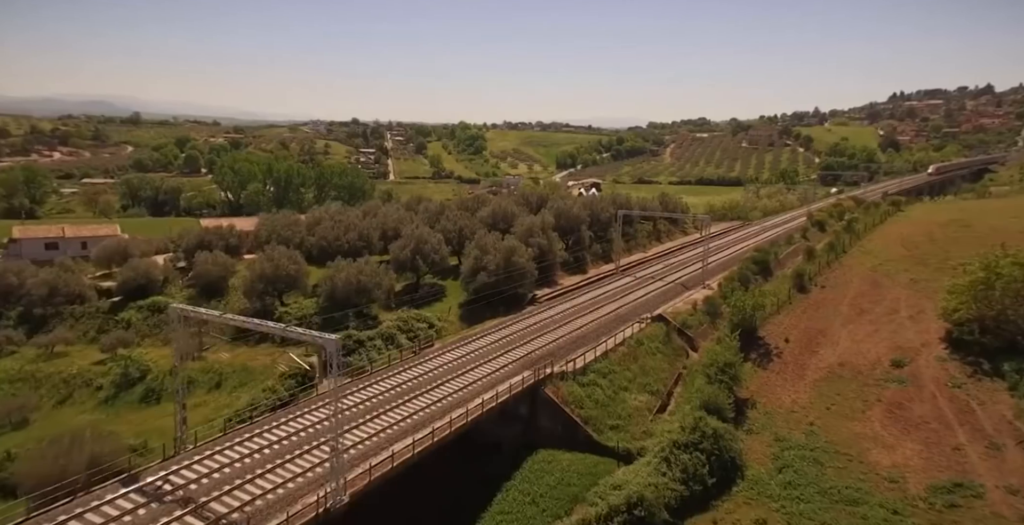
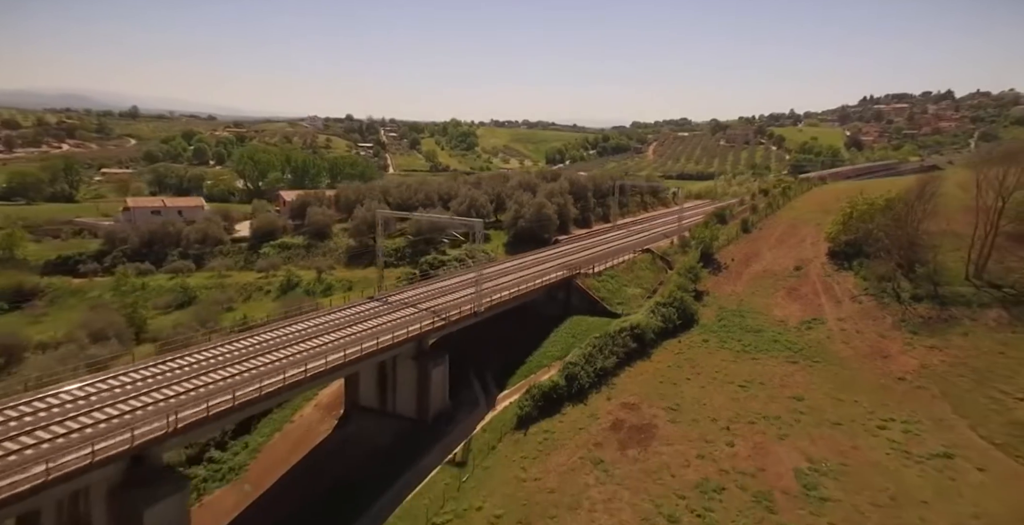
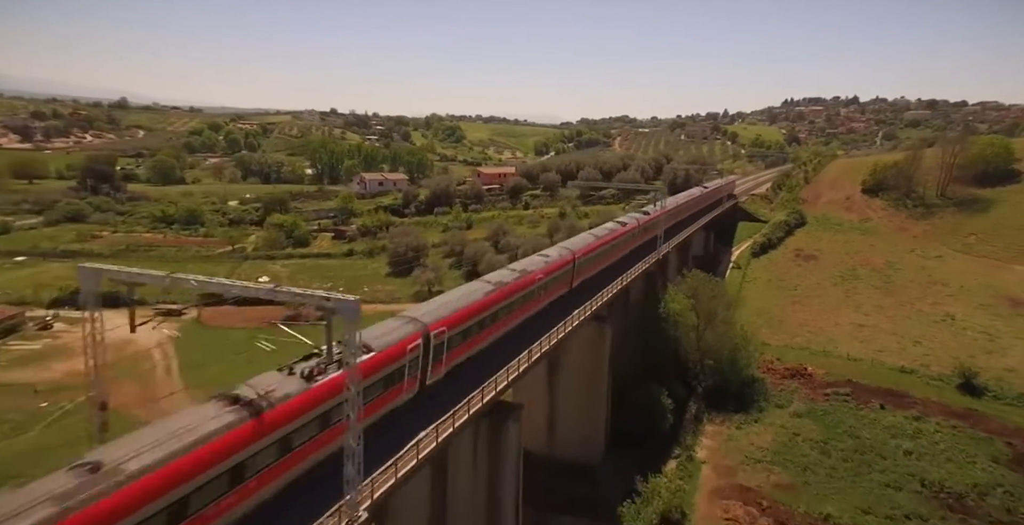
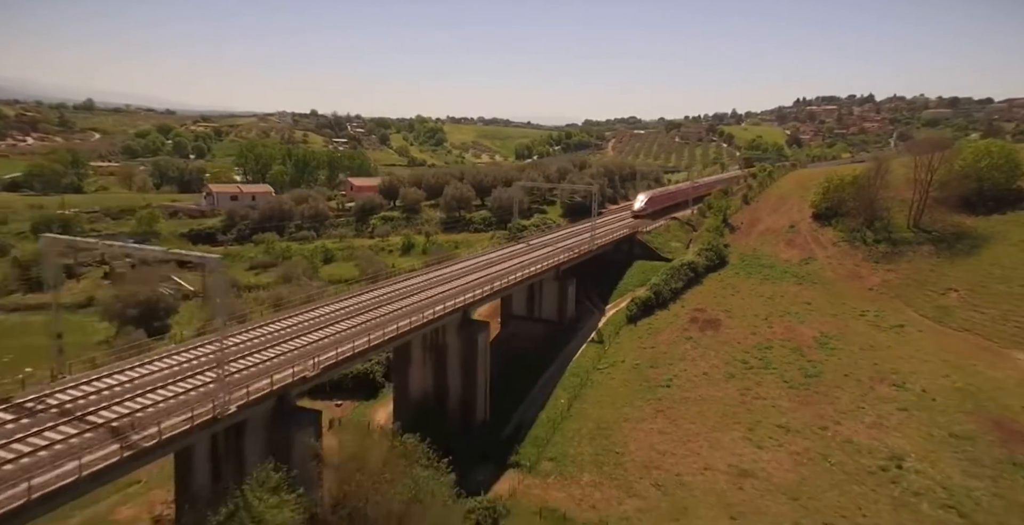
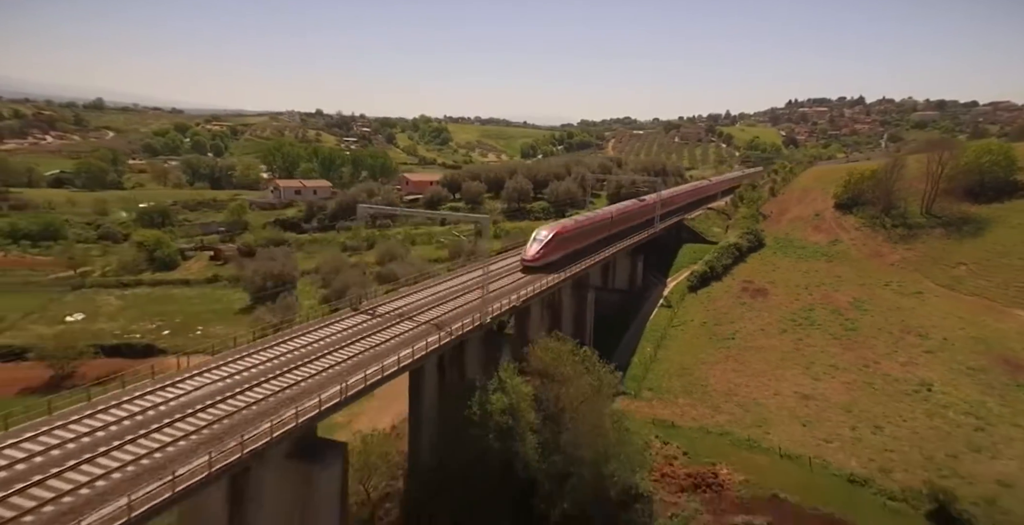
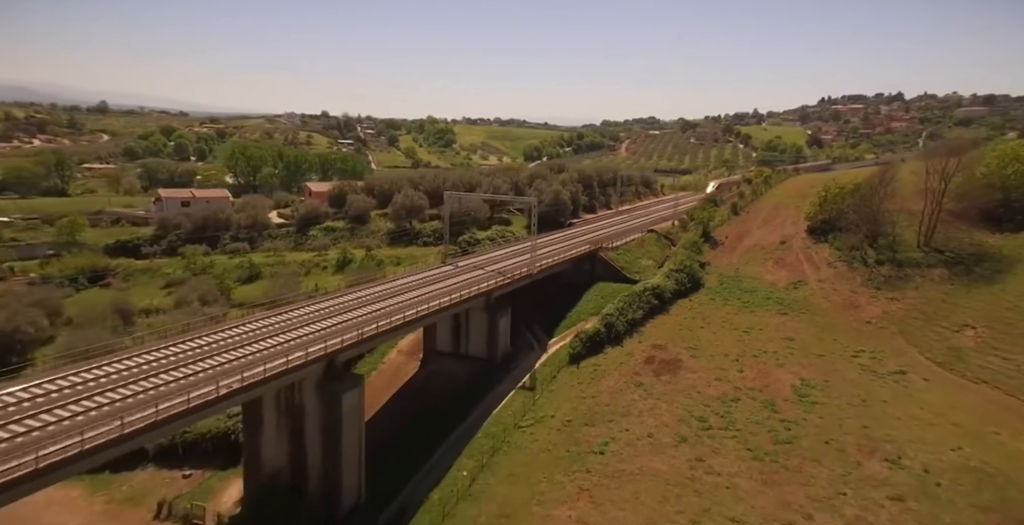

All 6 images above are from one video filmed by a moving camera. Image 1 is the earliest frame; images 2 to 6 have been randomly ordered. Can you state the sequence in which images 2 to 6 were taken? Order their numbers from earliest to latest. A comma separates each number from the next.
2, 6, 4, 5, 3
